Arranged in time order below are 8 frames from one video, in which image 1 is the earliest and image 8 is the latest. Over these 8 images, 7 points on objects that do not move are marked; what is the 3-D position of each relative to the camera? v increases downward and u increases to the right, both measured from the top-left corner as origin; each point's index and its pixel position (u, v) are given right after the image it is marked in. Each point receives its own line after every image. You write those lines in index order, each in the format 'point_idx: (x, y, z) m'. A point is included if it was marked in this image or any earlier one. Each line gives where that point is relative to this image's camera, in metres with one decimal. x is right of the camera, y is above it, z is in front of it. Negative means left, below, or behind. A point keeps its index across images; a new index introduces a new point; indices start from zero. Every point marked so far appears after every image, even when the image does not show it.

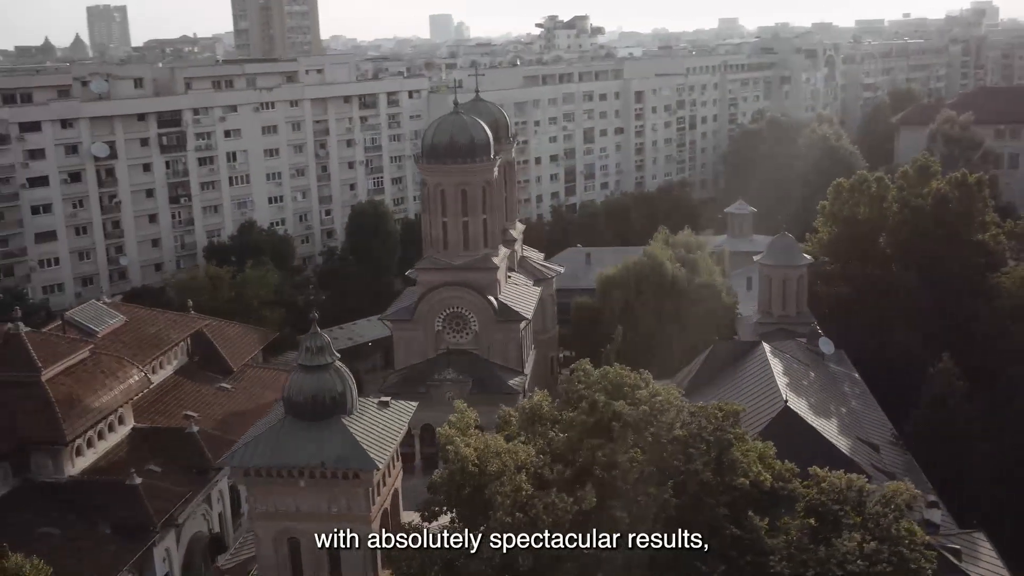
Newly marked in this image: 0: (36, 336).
0: (-9.7, -1.0, +19.3) m
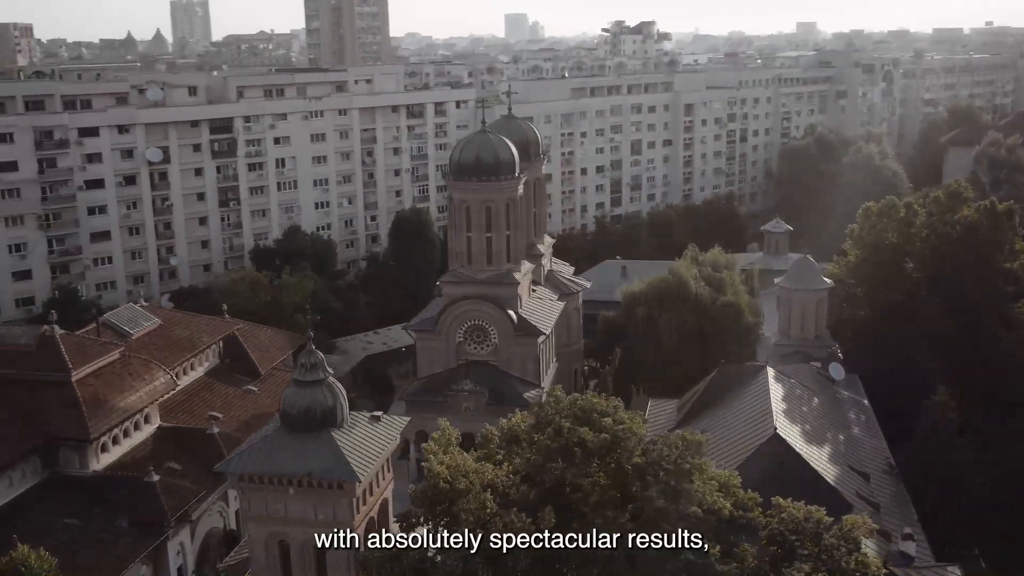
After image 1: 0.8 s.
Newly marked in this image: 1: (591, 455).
0: (-9.6, -1.1, +20.7) m
1: (+1.1, -2.4, +13.6) m
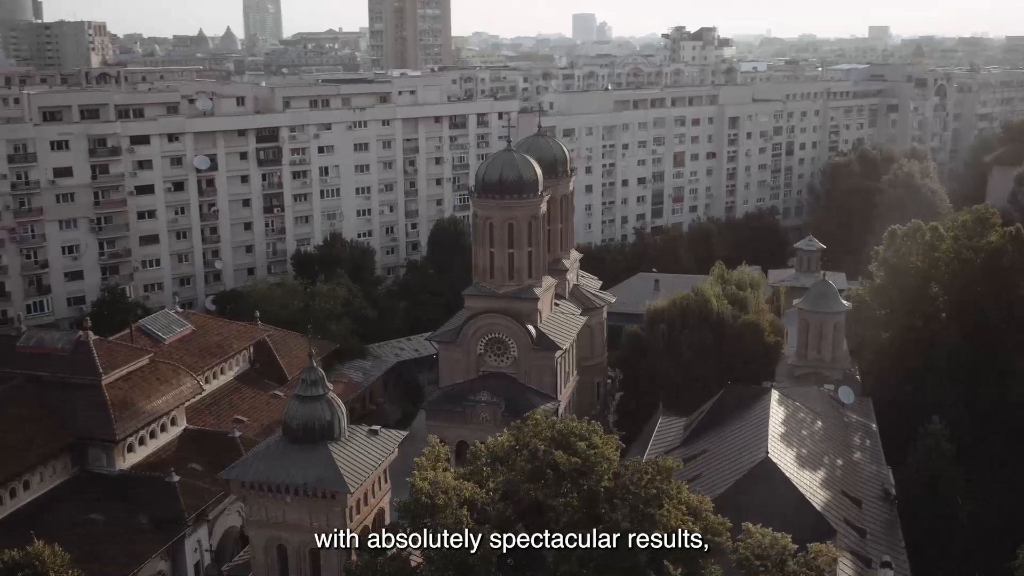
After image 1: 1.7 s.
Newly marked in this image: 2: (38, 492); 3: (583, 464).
0: (-9.5, -1.3, +22.0) m
1: (+0.7, -2.9, +14.3) m
2: (-9.8, -4.2, +19.7) m
3: (+1.0, -2.7, +14.3) m
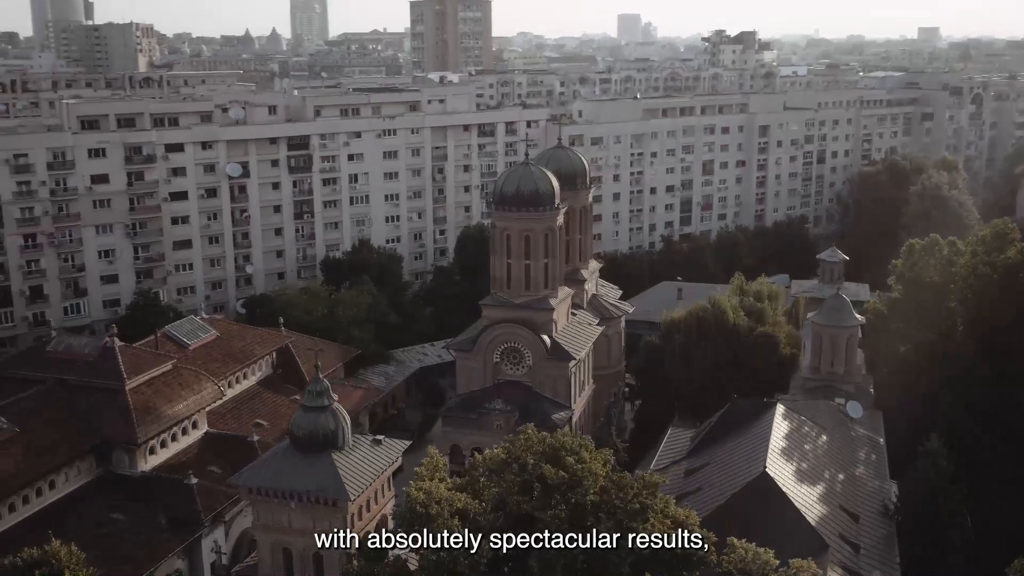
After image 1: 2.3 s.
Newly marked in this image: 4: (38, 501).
0: (-9.3, -1.5, +22.9) m
1: (+0.6, -3.2, +14.8) m
2: (-9.8, -4.4, +20.7) m
3: (+0.9, -3.0, +14.8) m
4: (-10.0, -4.5, +20.0) m
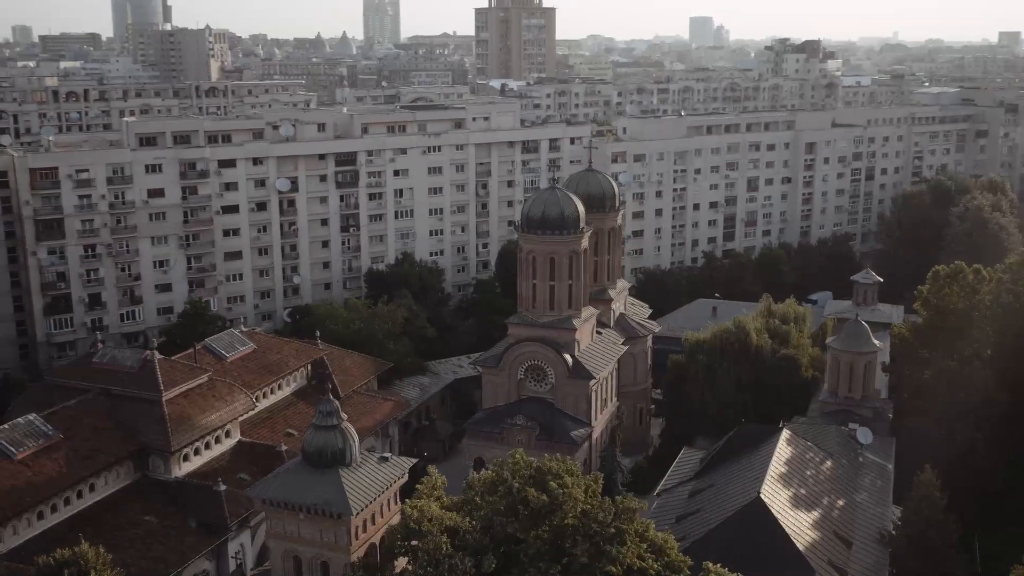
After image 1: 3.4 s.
0: (-8.9, -1.9, +24.6) m
1: (+0.3, -3.8, +15.8) m
2: (-9.6, -4.8, +22.3) m
3: (+0.7, -3.6, +15.8) m
4: (-9.9, -4.9, +21.7) m
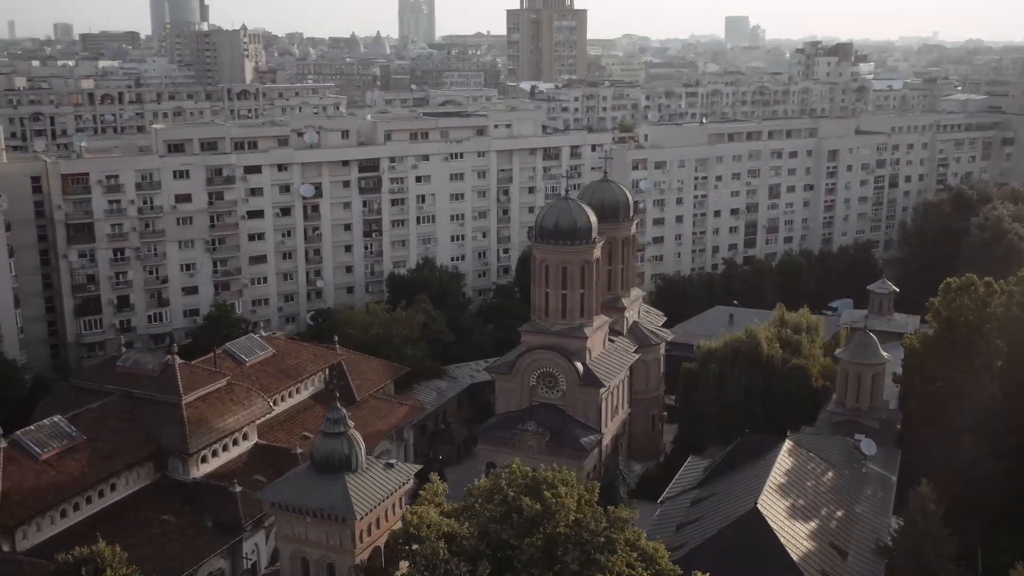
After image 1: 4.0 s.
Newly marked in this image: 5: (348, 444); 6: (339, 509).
0: (-8.7, -2.1, +25.5) m
1: (+0.3, -4.0, +16.4) m
2: (-9.5, -5.0, +23.3) m
3: (+0.6, -3.8, +16.4) m
4: (-9.8, -5.1, +22.6) m
5: (-3.3, -3.1, +18.9) m
6: (-3.3, -4.2, +18.2) m
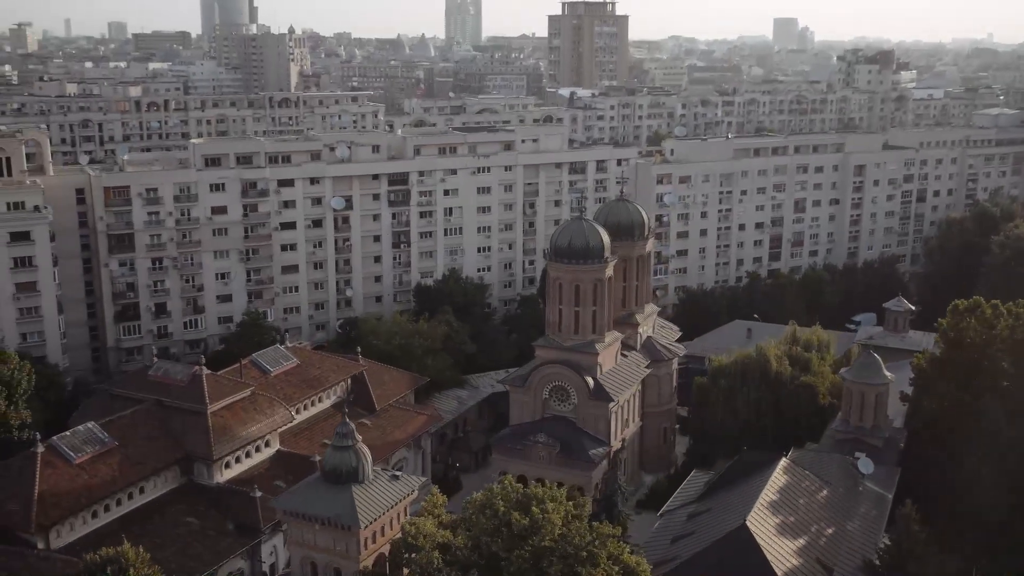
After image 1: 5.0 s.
0: (-8.5, -2.5, +27.0) m
1: (+0.1, -4.6, +17.6) m
2: (-9.4, -5.4, +24.8) m
3: (+0.4, -4.4, +17.5) m
4: (-9.7, -5.5, +24.2) m
5: (-3.3, -3.6, +20.2) m
6: (-3.4, -4.7, +19.5) m
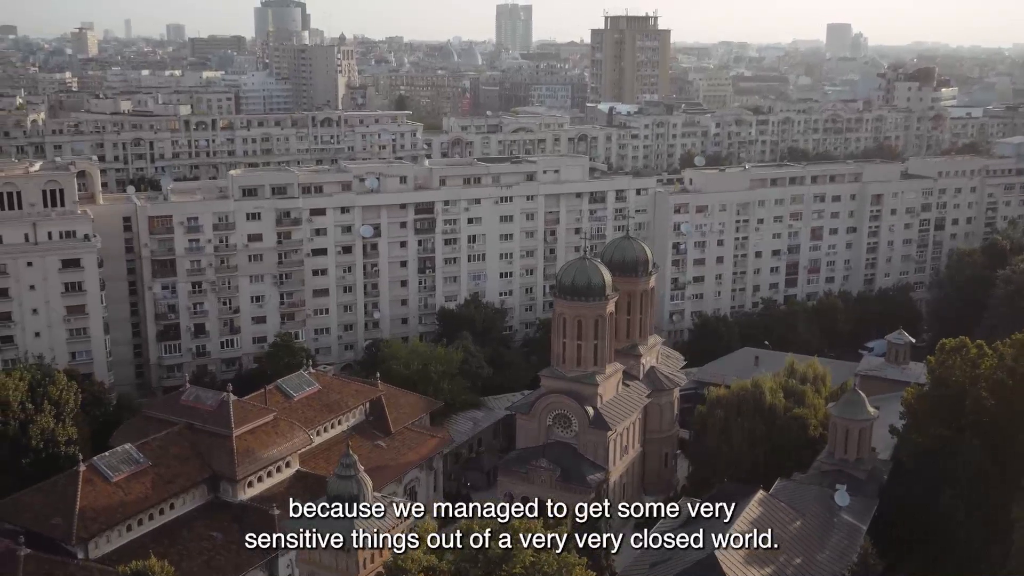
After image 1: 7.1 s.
0: (-8.5, -3.6, +29.6) m
1: (-0.4, -5.7, +19.8) m
2: (-9.6, -6.4, +27.5) m
3: (-0.1, -5.4, +19.7) m
4: (-9.9, -6.5, +26.8) m
5: (-3.7, -4.6, +22.6) m
6: (-3.8, -5.8, +21.9) m
